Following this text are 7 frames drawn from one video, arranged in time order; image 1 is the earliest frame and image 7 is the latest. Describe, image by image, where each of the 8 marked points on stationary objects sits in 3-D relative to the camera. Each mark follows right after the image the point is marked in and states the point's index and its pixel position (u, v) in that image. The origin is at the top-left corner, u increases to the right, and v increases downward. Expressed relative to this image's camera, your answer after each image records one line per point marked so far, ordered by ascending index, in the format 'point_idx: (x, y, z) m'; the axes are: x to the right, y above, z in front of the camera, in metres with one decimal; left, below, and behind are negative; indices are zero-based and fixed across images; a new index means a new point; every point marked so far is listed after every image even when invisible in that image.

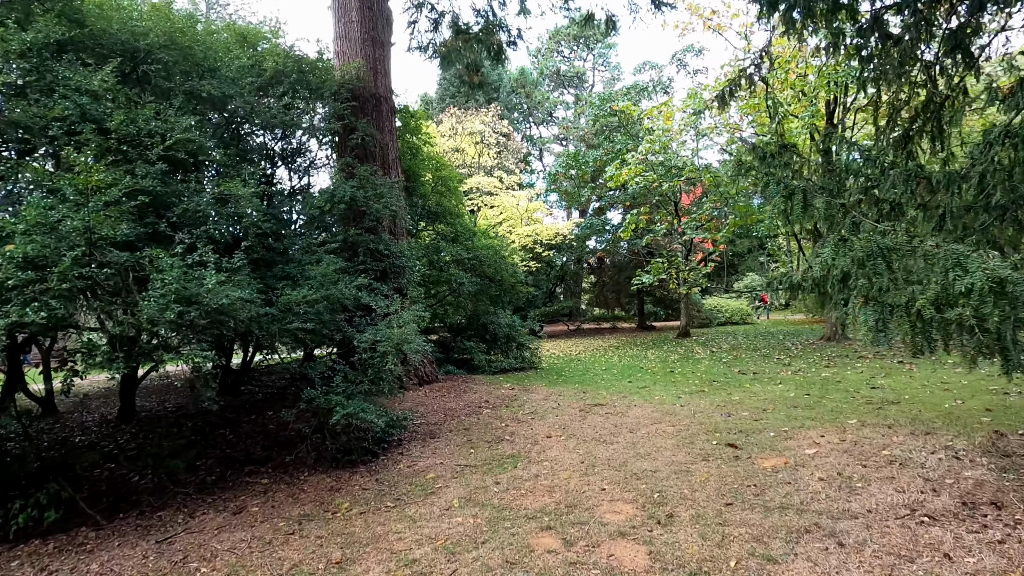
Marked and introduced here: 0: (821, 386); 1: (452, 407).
0: (+4.1, -1.3, +7.2) m
1: (-0.8, -1.5, +6.7) m
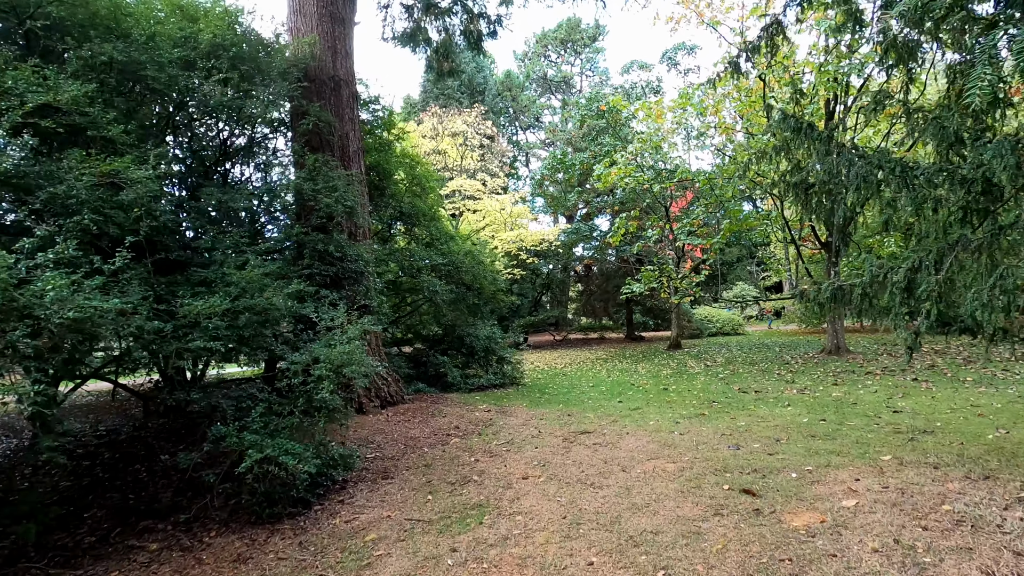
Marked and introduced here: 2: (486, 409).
0: (+3.8, -1.4, +6.4) m
1: (-1.0, -1.6, +5.8) m
2: (-0.4, -1.6, +7.3) m
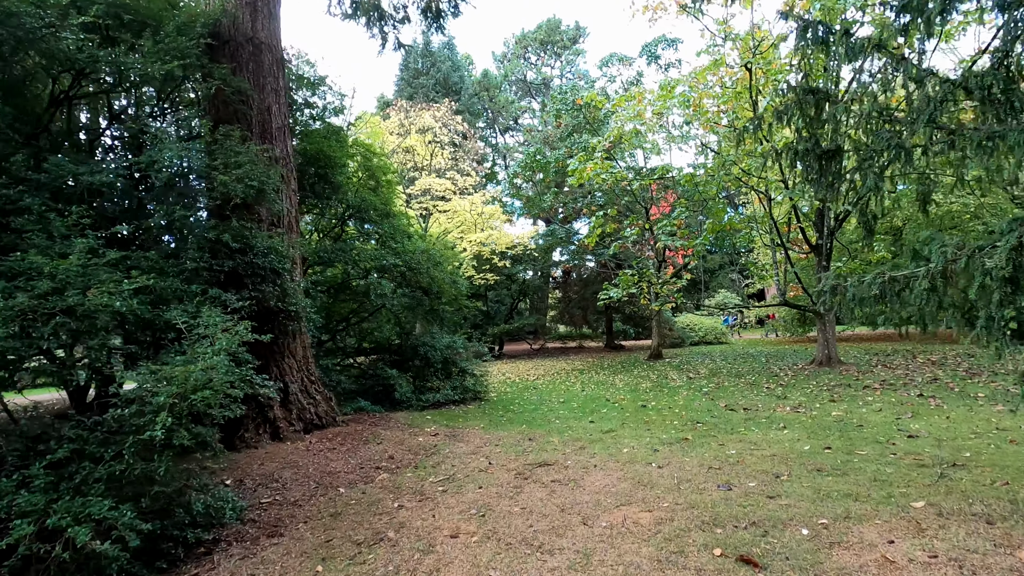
0: (+3.3, -1.5, +5.5) m
1: (-1.5, -1.6, +4.7) m
2: (-0.9, -1.7, +6.2) m
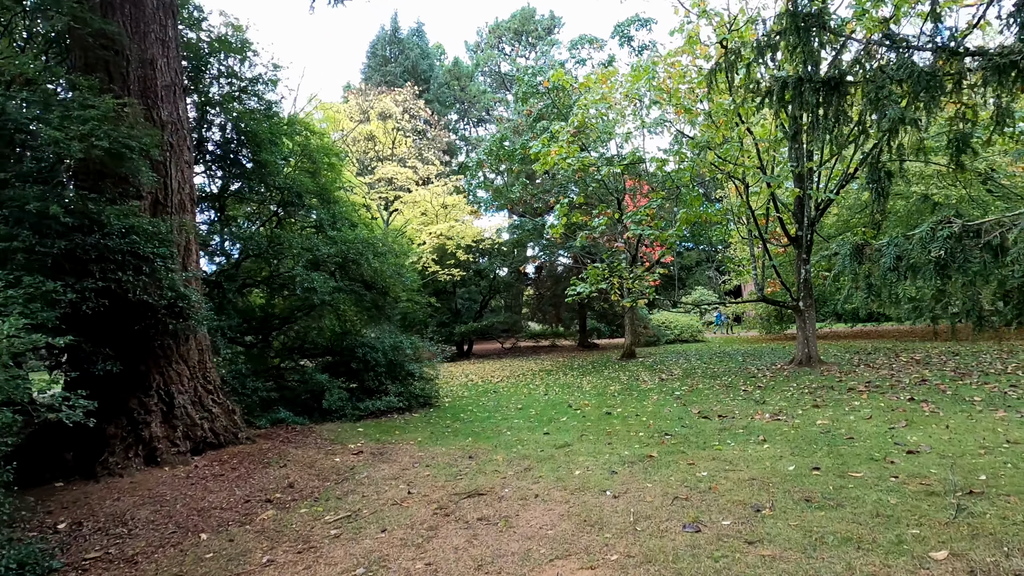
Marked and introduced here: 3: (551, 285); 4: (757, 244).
0: (+2.7, -1.4, +4.7) m
1: (-2.1, -1.5, +3.7) m
2: (-1.5, -1.6, +5.3) m
3: (+1.4, +0.1, +19.2) m
4: (+5.9, +1.1, +12.8) m
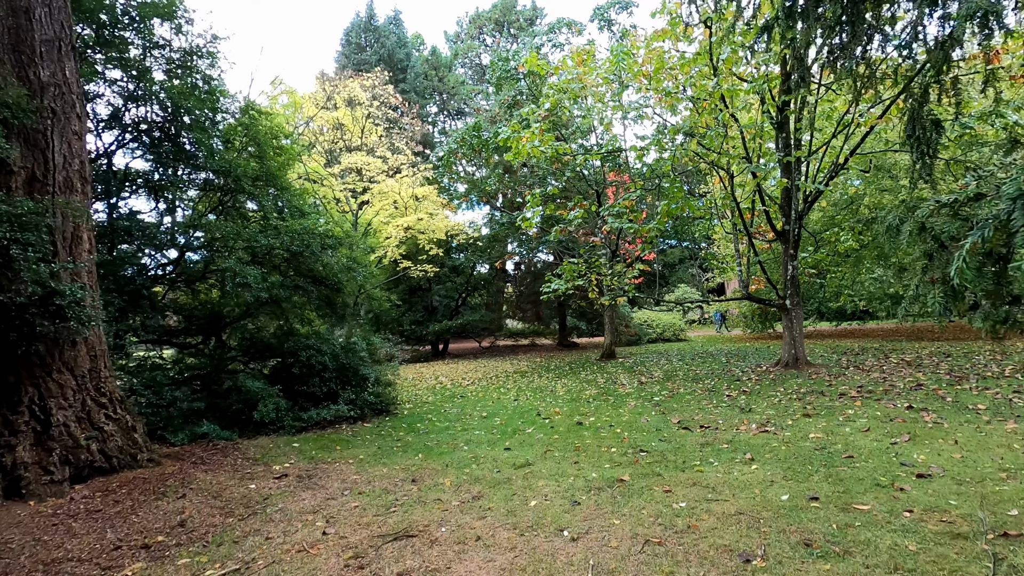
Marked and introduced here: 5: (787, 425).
0: (+2.3, -1.4, +4.0) m
1: (-2.5, -1.5, +2.9) m
2: (-1.9, -1.5, +4.5) m
3: (+0.6, +0.2, +18.5) m
4: (+5.2, +1.1, +12.2) m
5: (+2.9, -1.5, +5.7) m
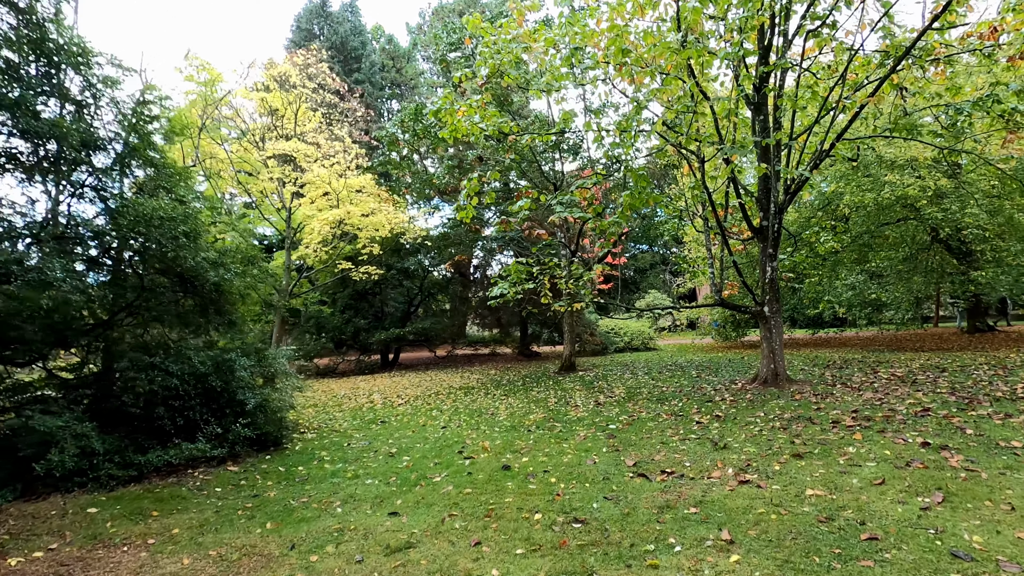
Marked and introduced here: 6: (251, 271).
0: (+1.6, -1.4, +2.6) m
1: (-3.2, -1.5, +1.3) m
2: (-2.7, -1.5, +2.9) m
3: (-0.8, 0.0, +17.0) m
4: (+4.1, +1.0, +11.0) m
5: (+2.1, -1.5, +4.3) m
6: (-3.7, +0.2, +7.6) m
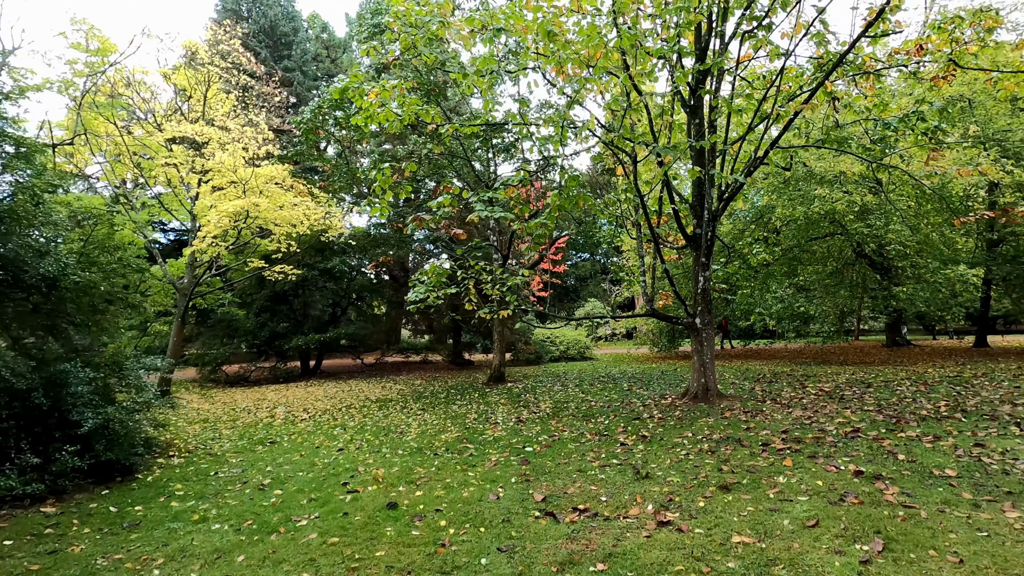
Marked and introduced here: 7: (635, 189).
0: (+1.0, -1.4, +2.0) m
1: (-3.6, -1.4, +0.3) m
2: (-3.3, -1.5, +1.9) m
3: (-2.8, -0.1, +16.1) m
4: (+2.7, +0.8, +10.6) m
5: (+1.3, -1.6, +3.8) m
6: (-4.8, +0.3, +6.5) m
7: (+2.0, +1.6, +8.6) m
